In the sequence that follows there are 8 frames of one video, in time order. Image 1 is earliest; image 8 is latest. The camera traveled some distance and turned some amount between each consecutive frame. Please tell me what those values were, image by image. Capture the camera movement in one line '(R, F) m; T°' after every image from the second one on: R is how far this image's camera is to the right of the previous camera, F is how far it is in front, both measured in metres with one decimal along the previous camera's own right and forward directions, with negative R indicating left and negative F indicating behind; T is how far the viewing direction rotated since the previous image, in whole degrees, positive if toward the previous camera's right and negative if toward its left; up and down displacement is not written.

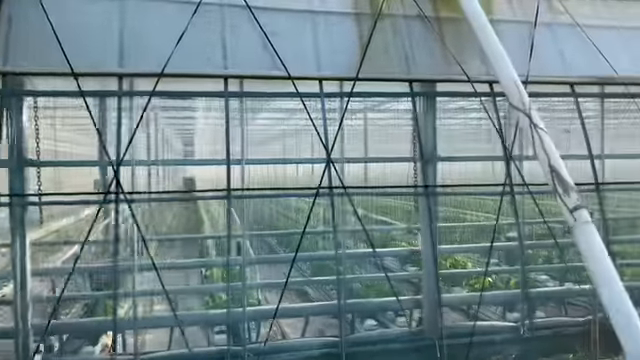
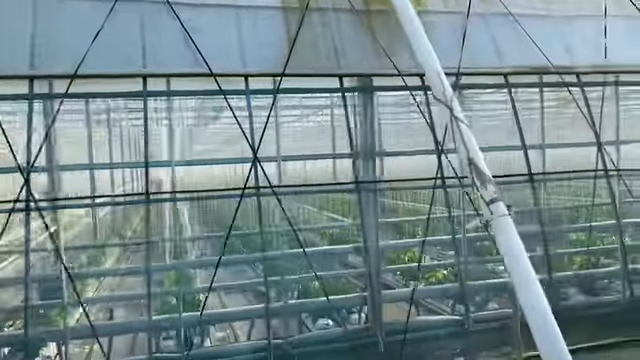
(-0.4, +0.3) m; +10°
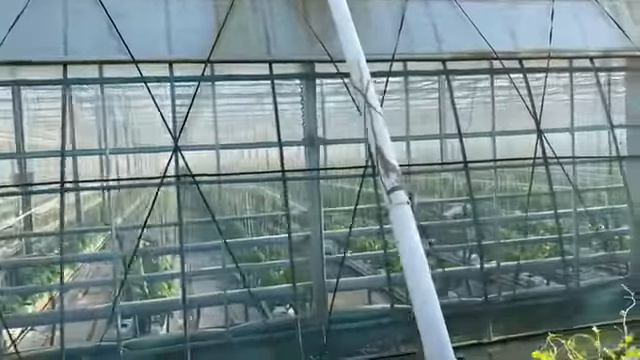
(0.0, +0.2) m; +5°
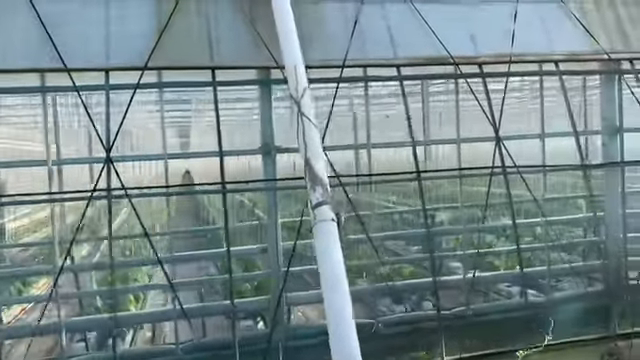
(+0.3, +0.2) m; -1°
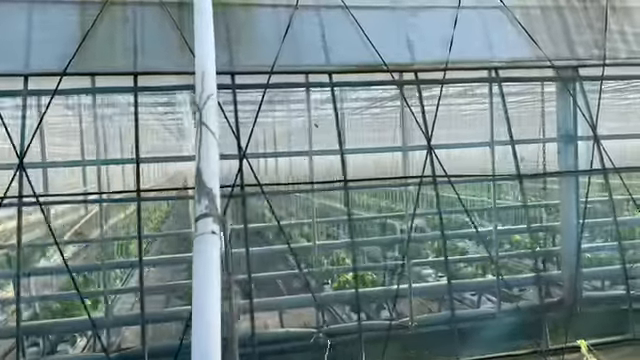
(+0.5, +0.1) m; -1°
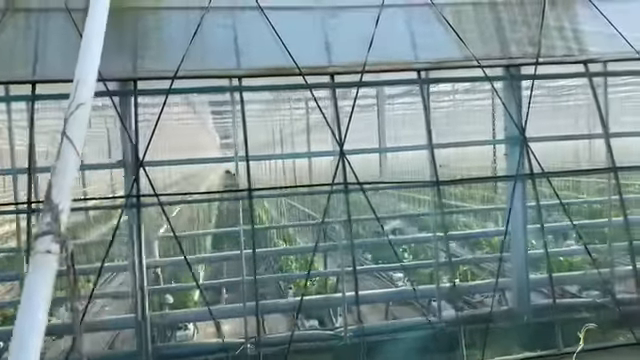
(+0.7, +0.2) m; -3°
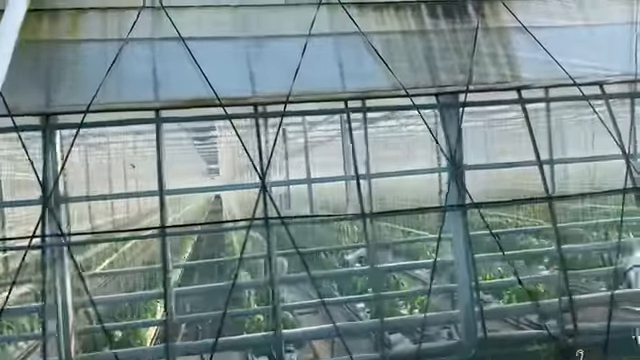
(+0.4, +0.1) m; 0°
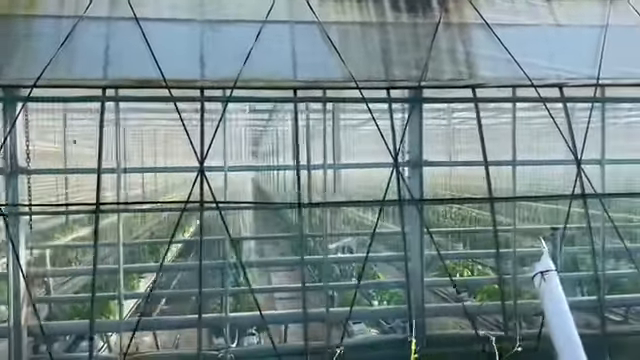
(+0.5, 0.0) m; -2°
